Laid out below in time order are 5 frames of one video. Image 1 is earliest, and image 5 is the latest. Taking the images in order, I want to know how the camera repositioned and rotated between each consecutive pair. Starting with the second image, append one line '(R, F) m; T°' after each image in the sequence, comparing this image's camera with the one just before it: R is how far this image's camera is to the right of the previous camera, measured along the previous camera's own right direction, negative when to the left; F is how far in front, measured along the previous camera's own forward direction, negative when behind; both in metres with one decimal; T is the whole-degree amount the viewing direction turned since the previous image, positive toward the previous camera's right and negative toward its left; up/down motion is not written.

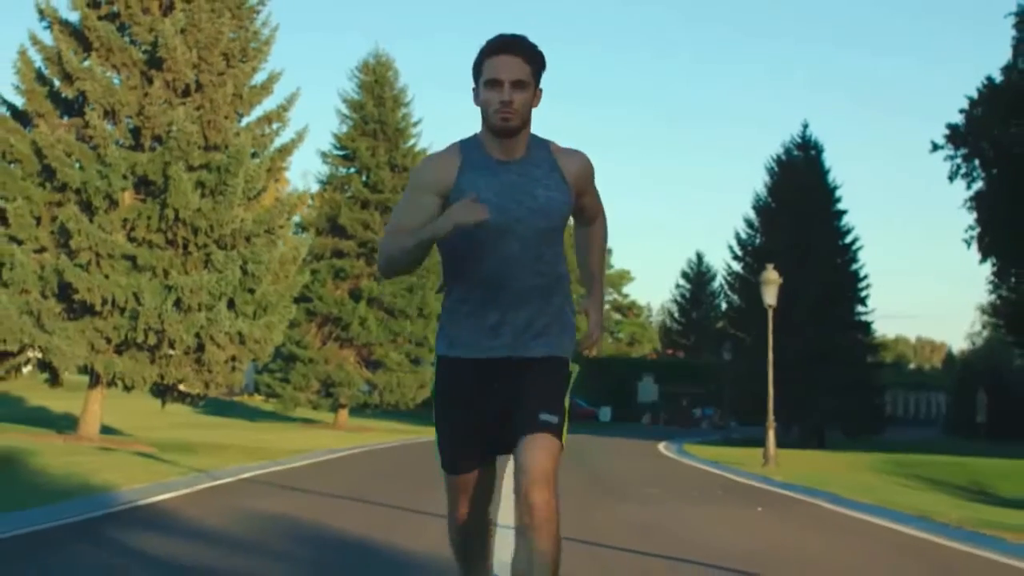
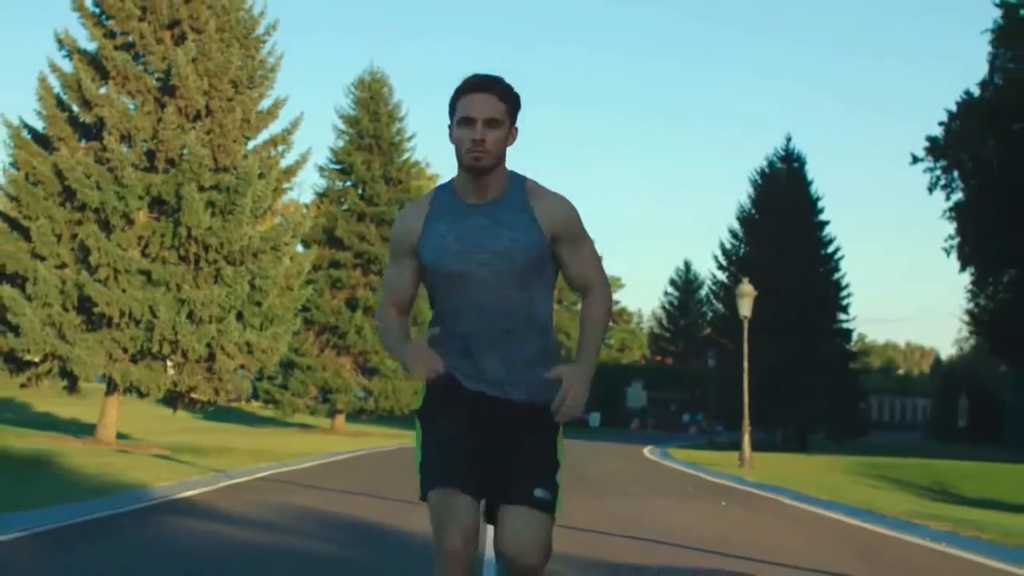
(0.0, -1.3) m; 0°
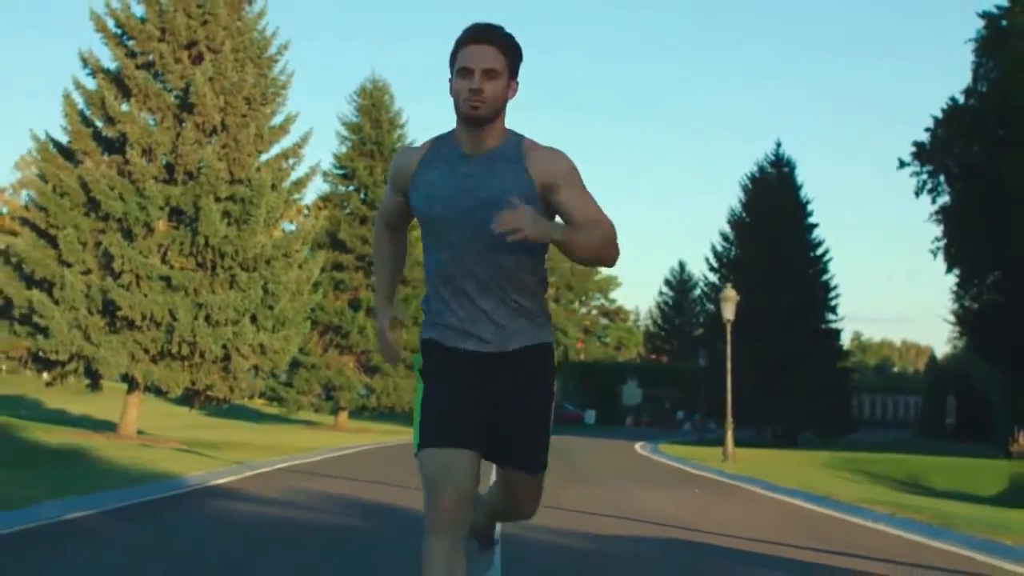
(0.0, -1.3) m; 0°
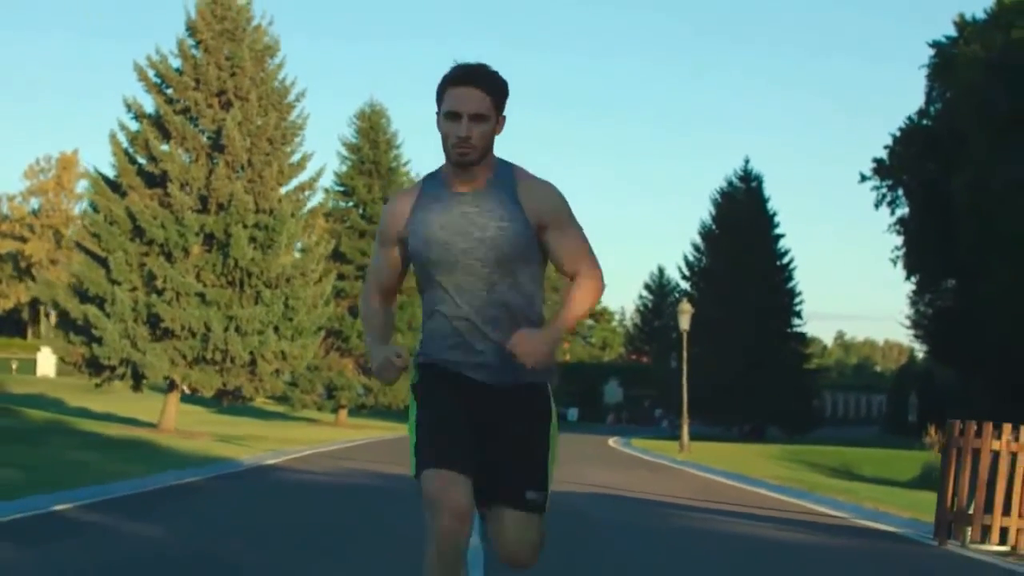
(0.0, -3.6) m; +1°
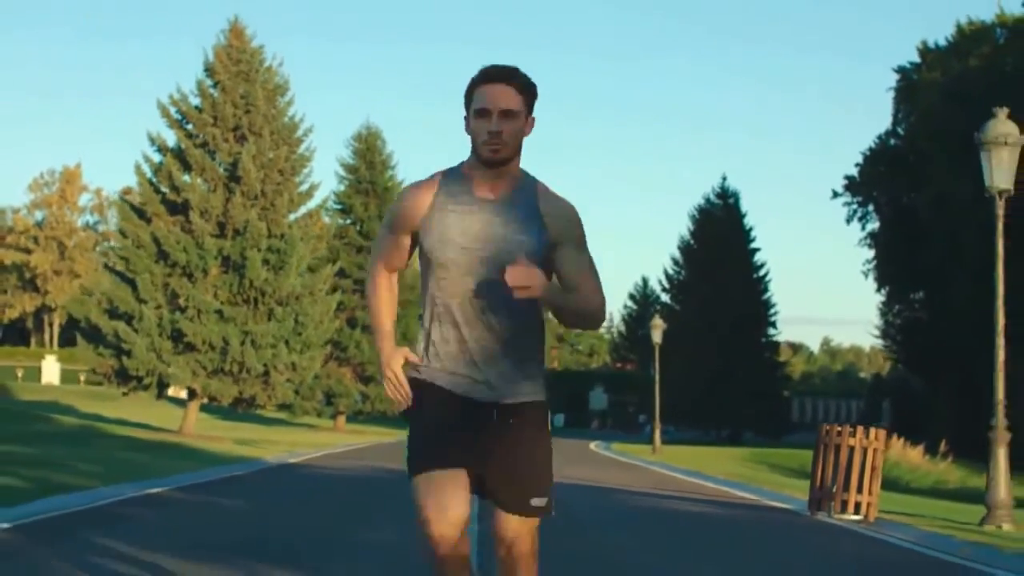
(0.0, -2.7) m; 0°
